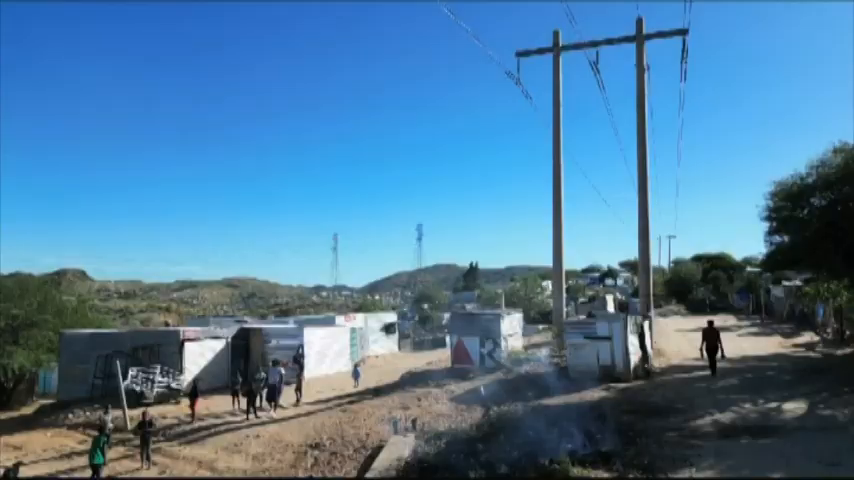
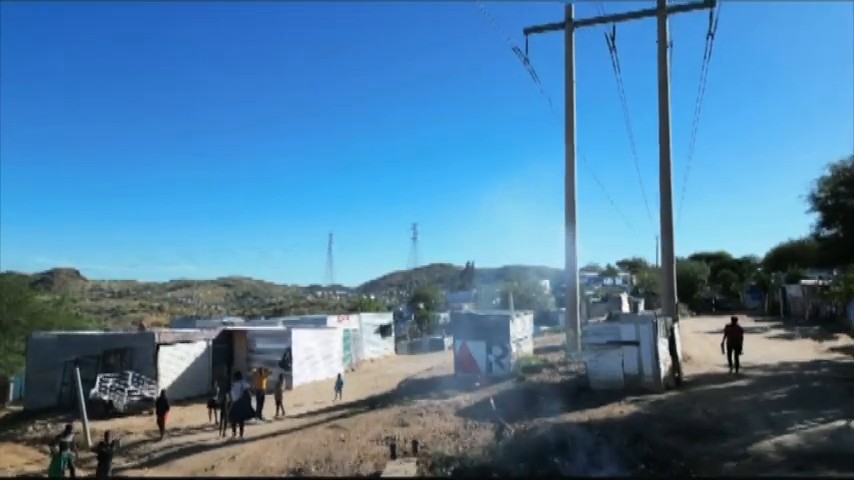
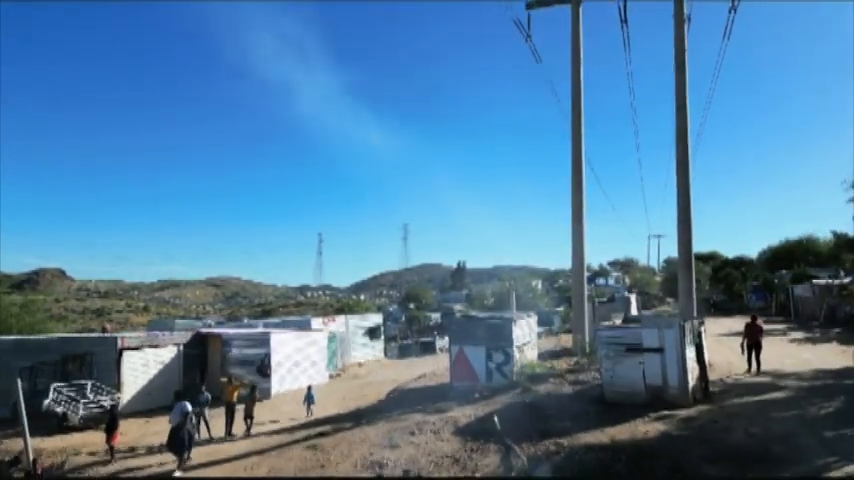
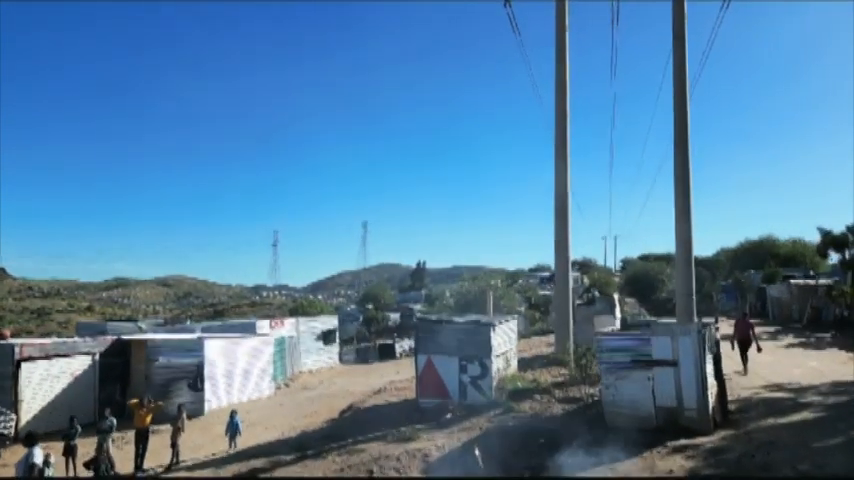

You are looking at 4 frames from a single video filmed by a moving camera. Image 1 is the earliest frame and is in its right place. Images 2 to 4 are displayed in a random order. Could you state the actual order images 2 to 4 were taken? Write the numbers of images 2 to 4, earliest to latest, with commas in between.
2, 3, 4
